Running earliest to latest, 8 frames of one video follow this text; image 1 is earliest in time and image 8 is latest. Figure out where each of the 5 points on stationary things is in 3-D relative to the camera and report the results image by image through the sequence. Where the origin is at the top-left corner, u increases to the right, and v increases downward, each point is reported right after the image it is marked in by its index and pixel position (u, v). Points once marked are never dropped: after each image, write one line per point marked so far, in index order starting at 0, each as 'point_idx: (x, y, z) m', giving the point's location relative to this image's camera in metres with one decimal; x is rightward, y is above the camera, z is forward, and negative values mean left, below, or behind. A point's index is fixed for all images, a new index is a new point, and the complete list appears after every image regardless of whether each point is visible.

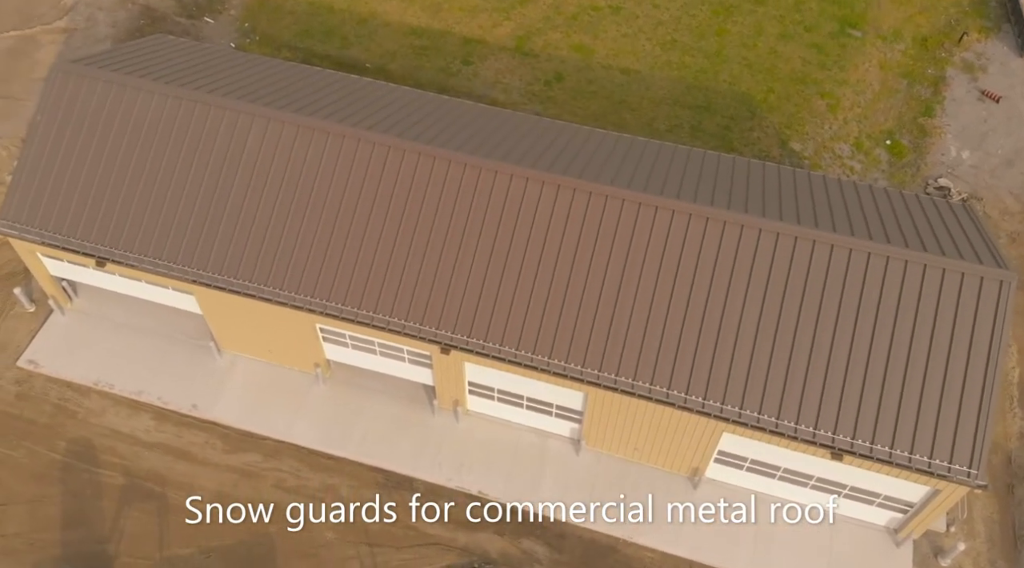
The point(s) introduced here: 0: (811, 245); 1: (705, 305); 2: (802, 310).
0: (+6.6, +0.9, +19.0) m
1: (+4.2, -0.5, +18.7) m
2: (+6.3, -0.6, +18.6) m
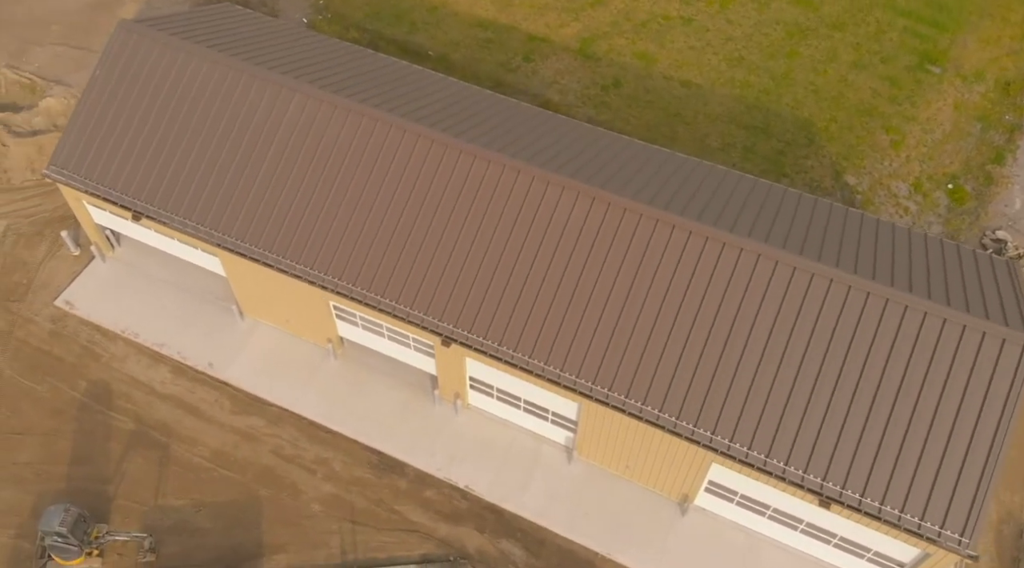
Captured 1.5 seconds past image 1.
0: (+6.8, 0.0, +18.4) m
1: (+4.3, -1.1, +18.4) m
2: (+6.3, -1.4, +18.0) m
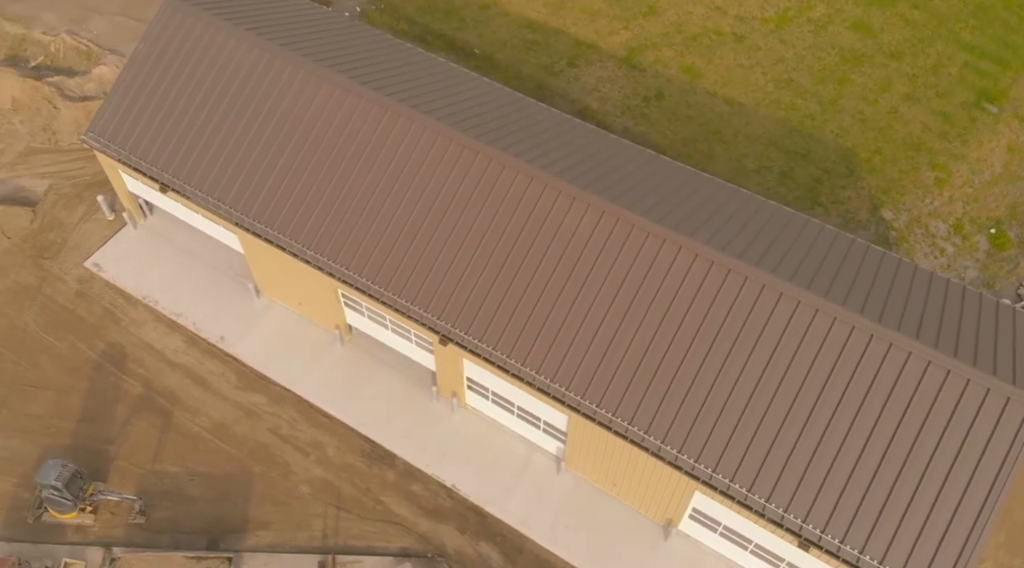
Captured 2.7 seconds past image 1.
0: (+6.8, -0.8, +18.0) m
1: (+4.1, -1.6, +18.1) m
2: (+6.1, -2.2, +17.6) m
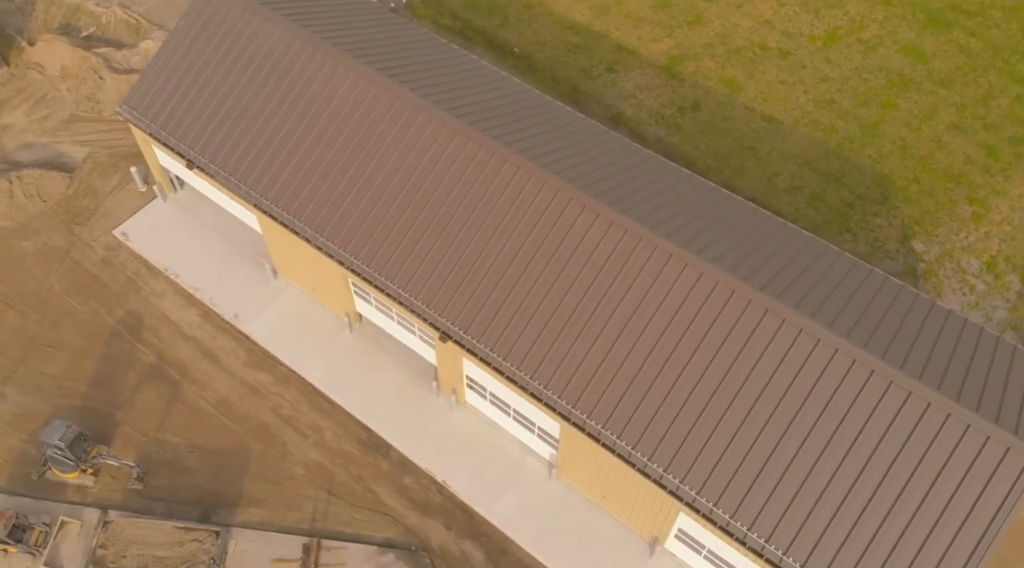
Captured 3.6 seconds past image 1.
0: (+6.7, -1.4, +17.6) m
1: (+4.0, -2.0, +17.9) m
2: (+5.9, -2.7, +17.3) m
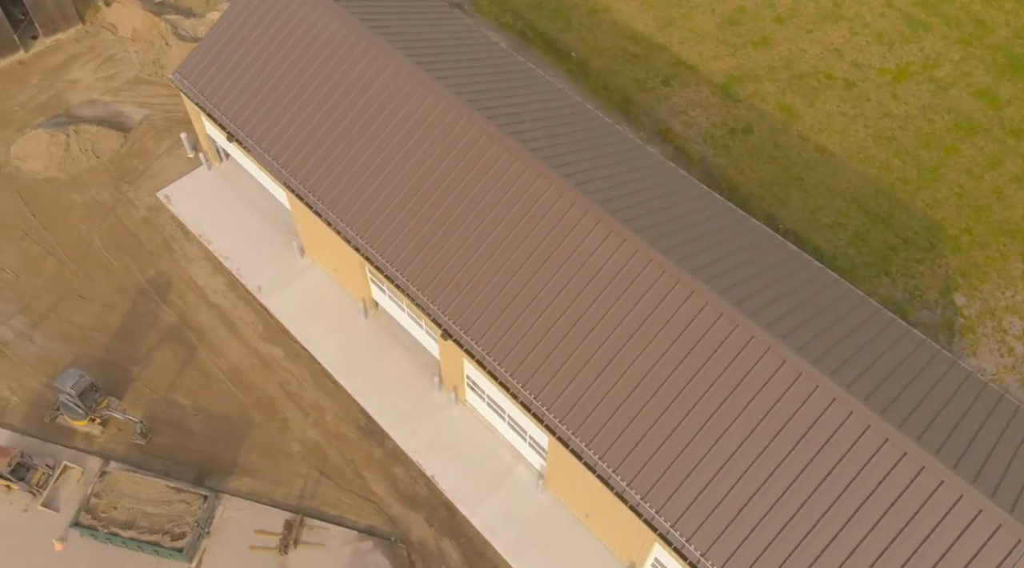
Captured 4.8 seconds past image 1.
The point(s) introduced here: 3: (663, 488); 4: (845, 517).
0: (+6.5, -2.4, +17.0) m
1: (+3.7, -2.6, +17.6) m
2: (+5.5, -3.6, +16.8) m
3: (+3.1, -4.2, +17.3) m
4: (+6.5, -4.5, +16.2) m
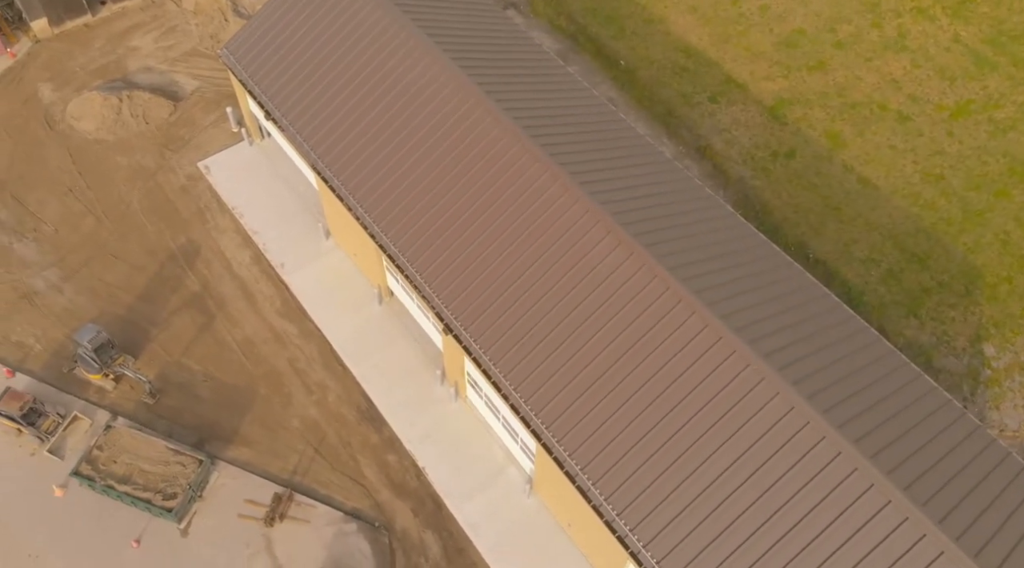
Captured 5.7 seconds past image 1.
0: (+6.1, -3.1, +16.6) m
1: (+3.4, -3.1, +17.4) m
2: (+5.1, -4.2, +16.5) m
3: (+2.7, -4.6, +17.1) m
4: (+5.9, -5.2, +15.9) m
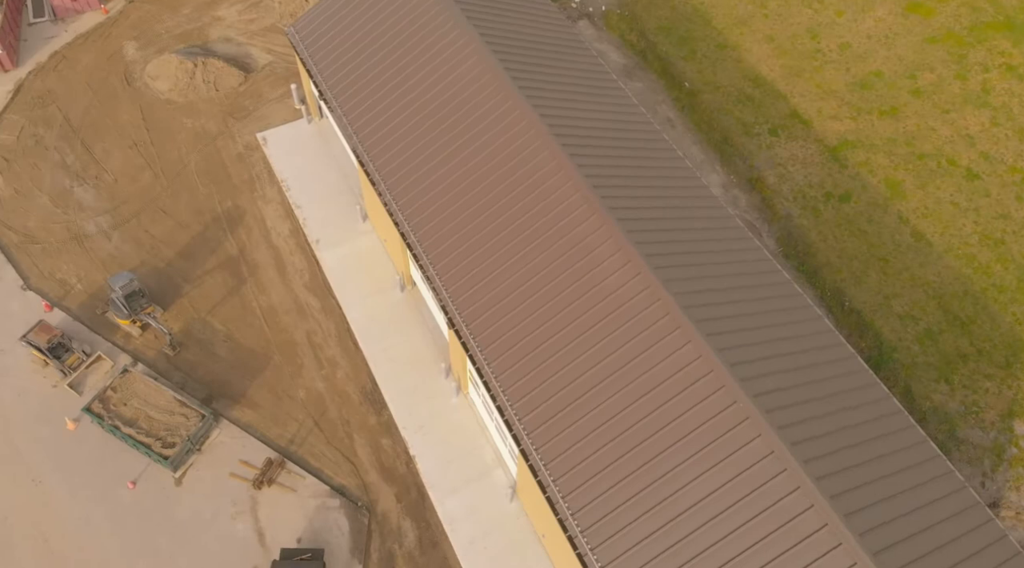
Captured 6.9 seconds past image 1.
0: (+5.5, -3.9, +16.2) m
1: (+2.9, -3.6, +17.2) m
2: (+4.3, -4.9, +16.2) m
3: (+1.9, -5.0, +17.0) m
4: (+4.9, -6.0, +15.4) m
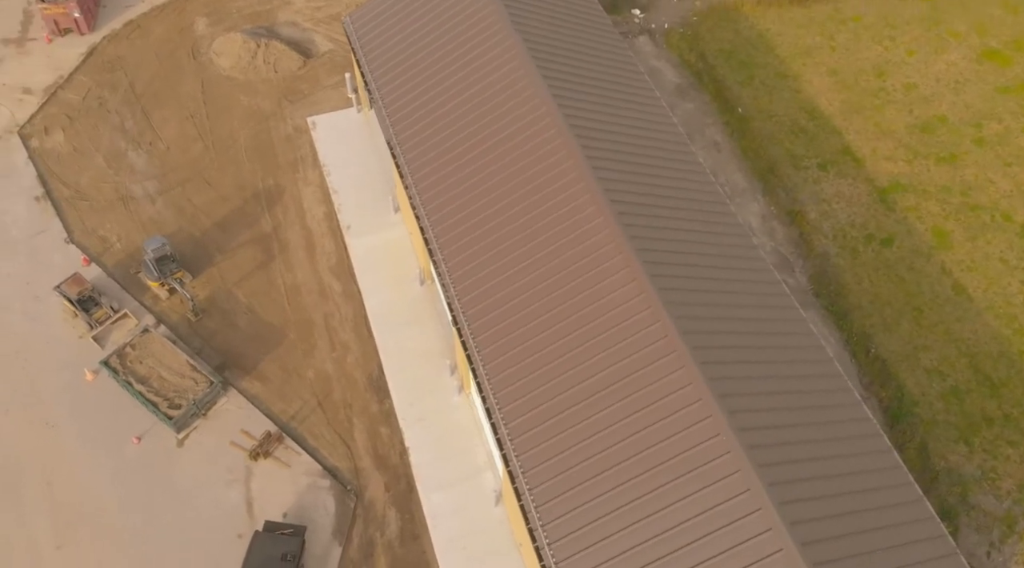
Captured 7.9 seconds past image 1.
0: (+4.9, -4.6, +15.8) m
1: (+2.5, -4.0, +17.0) m
2: (+3.6, -5.4, +15.9) m
3: (+1.3, -5.3, +16.9) m
4: (+4.0, -6.7, +15.1) m
